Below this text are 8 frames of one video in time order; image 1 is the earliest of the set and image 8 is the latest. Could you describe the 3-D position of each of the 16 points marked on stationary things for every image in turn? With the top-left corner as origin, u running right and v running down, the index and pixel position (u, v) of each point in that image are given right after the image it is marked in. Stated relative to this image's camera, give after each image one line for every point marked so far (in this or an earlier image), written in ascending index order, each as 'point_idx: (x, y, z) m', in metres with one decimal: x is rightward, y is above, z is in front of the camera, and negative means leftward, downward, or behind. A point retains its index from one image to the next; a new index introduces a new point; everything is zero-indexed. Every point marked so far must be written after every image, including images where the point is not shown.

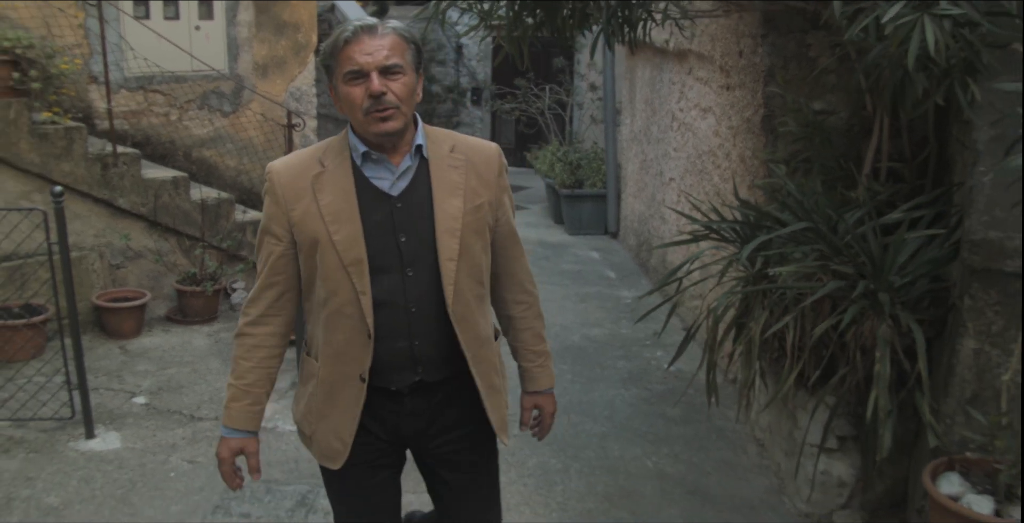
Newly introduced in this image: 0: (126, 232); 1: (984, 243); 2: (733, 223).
0: (-2.0, +0.2, +5.2) m
1: (+1.2, 0.0, +2.5) m
2: (+0.7, +0.1, +3.3) m
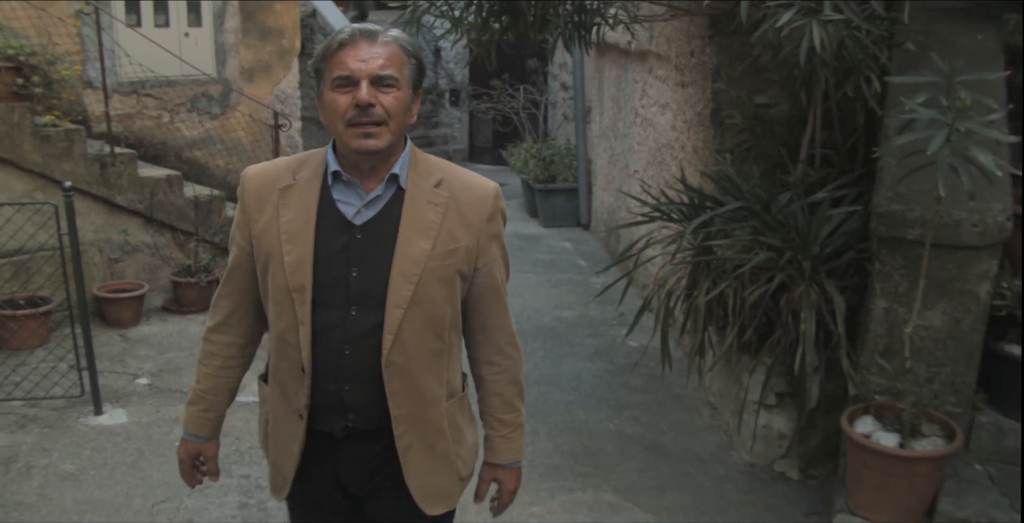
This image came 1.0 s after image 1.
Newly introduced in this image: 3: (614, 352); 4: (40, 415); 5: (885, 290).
0: (-2.2, +0.2, +5.5) m
1: (+1.1, +0.1, +2.9) m
2: (+0.6, +0.2, +3.7) m
3: (+0.5, -0.5, +4.9) m
4: (-1.9, -0.6, +4.0) m
5: (+1.2, -0.1, +3.0) m
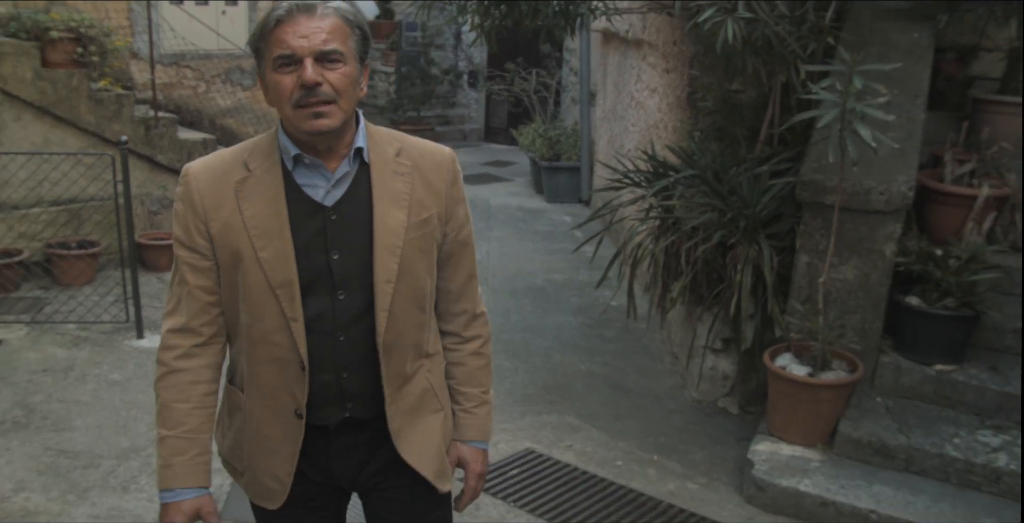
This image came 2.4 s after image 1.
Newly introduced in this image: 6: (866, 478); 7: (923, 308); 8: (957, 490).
0: (-2.2, +0.5, +6.2) m
1: (+1.1, +0.3, +3.5) m
2: (+0.6, +0.4, +4.3) m
3: (+0.5, -0.3, +5.5) m
4: (-2.0, -0.4, +4.7) m
5: (+1.1, 0.0, +3.6) m
6: (+1.2, -0.7, +3.3) m
7: (+1.5, -0.2, +3.5) m
8: (+1.5, -0.8, +3.2) m
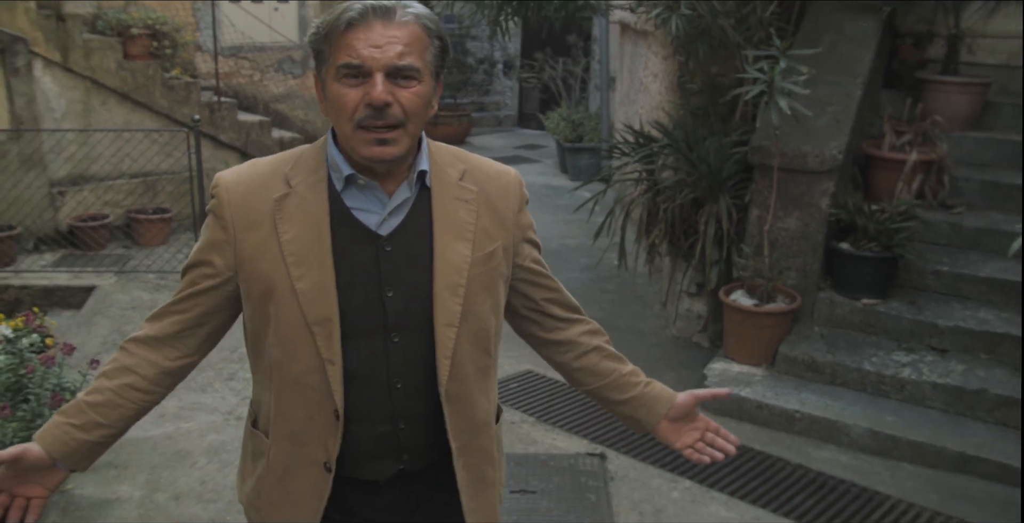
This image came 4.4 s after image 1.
0: (-2.1, +0.7, +7.0) m
1: (+1.1, +0.5, +4.2) m
2: (+0.6, +0.6, +5.0) m
3: (+0.6, 0.0, +6.3) m
4: (-2.0, -0.1, +5.5) m
5: (+1.1, +0.3, +4.4) m
6: (+1.2, -0.5, +4.1) m
7: (+1.5, 0.0, +4.2) m
8: (+1.5, -0.6, +4.0) m
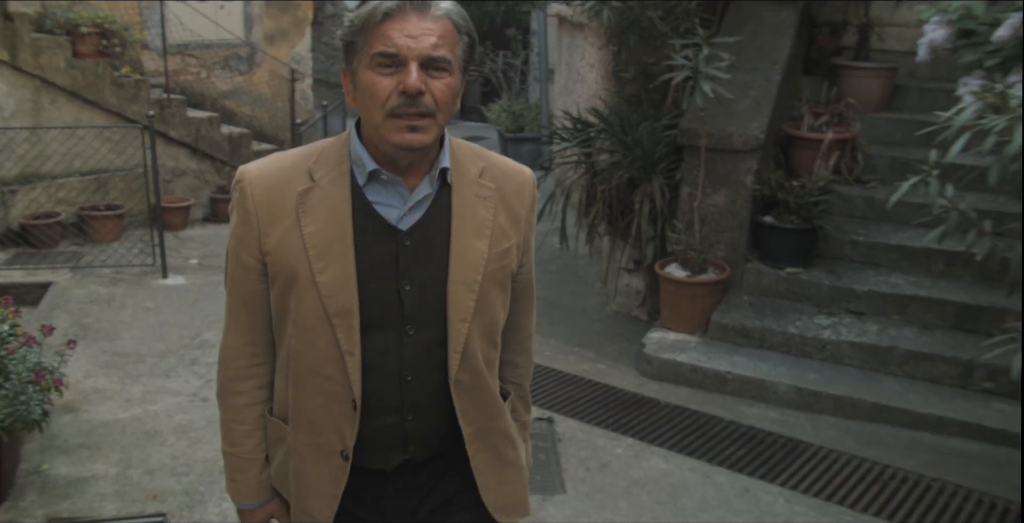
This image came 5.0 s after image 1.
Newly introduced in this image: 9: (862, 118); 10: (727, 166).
0: (-2.5, +0.8, +7.2) m
1: (+0.8, +0.6, +4.5) m
2: (+0.3, +0.7, +5.3) m
3: (+0.2, +0.1, +6.6) m
4: (-2.3, -0.1, +5.7) m
5: (+0.8, +0.4, +4.7) m
6: (+1.0, -0.4, +4.4) m
7: (+1.2, +0.2, +4.5) m
8: (+1.3, -0.4, +4.3) m
9: (+1.9, +0.8, +5.2) m
10: (+1.0, +0.4, +4.6) m
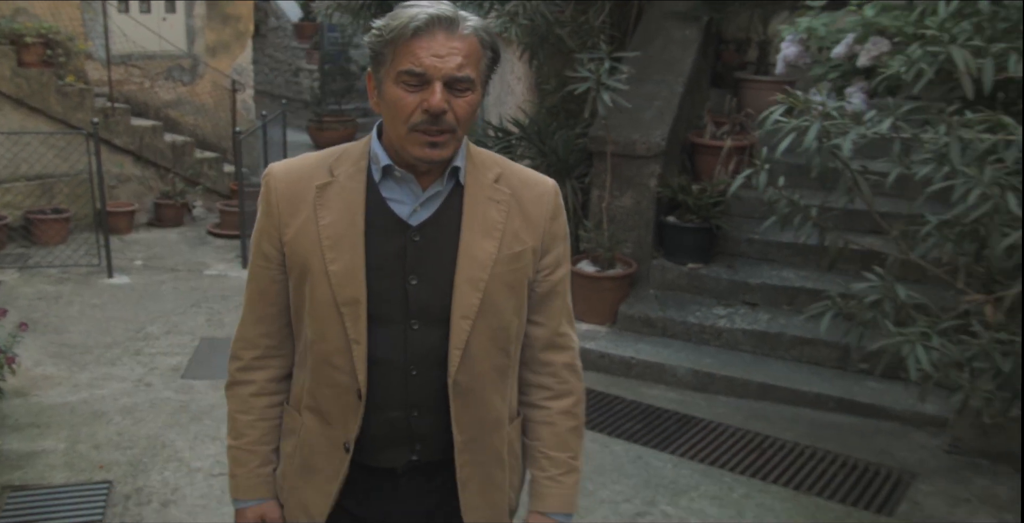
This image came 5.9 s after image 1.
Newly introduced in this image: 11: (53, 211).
0: (-3.0, +0.8, +7.4) m
1: (+0.4, +0.6, +4.9) m
2: (-0.1, +0.7, +5.7) m
3: (-0.3, +0.1, +7.0) m
4: (-2.7, -0.1, +5.9) m
5: (+0.5, +0.4, +5.1) m
6: (+0.6, -0.4, +4.8) m
7: (+0.8, +0.2, +5.0) m
8: (+0.9, -0.4, +4.8) m
9: (+1.4, +0.8, +5.7) m
10: (+0.6, +0.5, +5.0) m
11: (-3.2, +0.3, +6.7) m
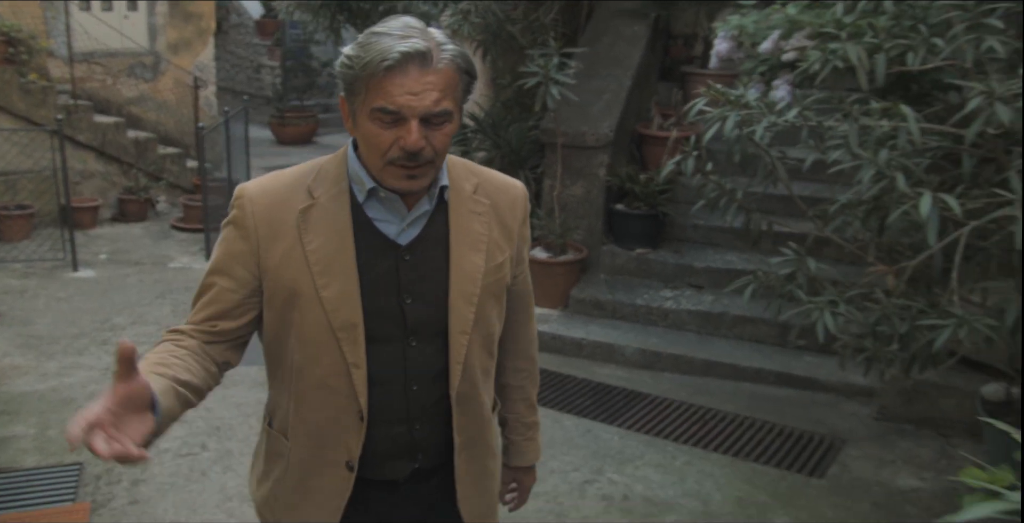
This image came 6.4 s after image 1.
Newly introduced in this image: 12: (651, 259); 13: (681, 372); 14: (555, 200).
0: (-3.3, +0.8, +7.5) m
1: (+0.2, +0.7, +5.1) m
2: (-0.4, +0.8, +5.9) m
3: (-0.6, +0.1, +7.1) m
4: (-2.9, -0.1, +6.1) m
5: (+0.2, +0.5, +5.3) m
6: (+0.4, -0.3, +5.0) m
7: (+0.6, +0.3, +5.2) m
8: (+0.7, -0.3, +5.0) m
9: (+1.2, +0.9, +5.9) m
10: (+0.4, +0.5, +5.2) m
11: (-3.4, +0.4, +6.8) m
12: (+0.7, 0.0, +5.2) m
13: (+0.8, -0.5, +4.6) m
14: (+0.2, +0.3, +5.3) m
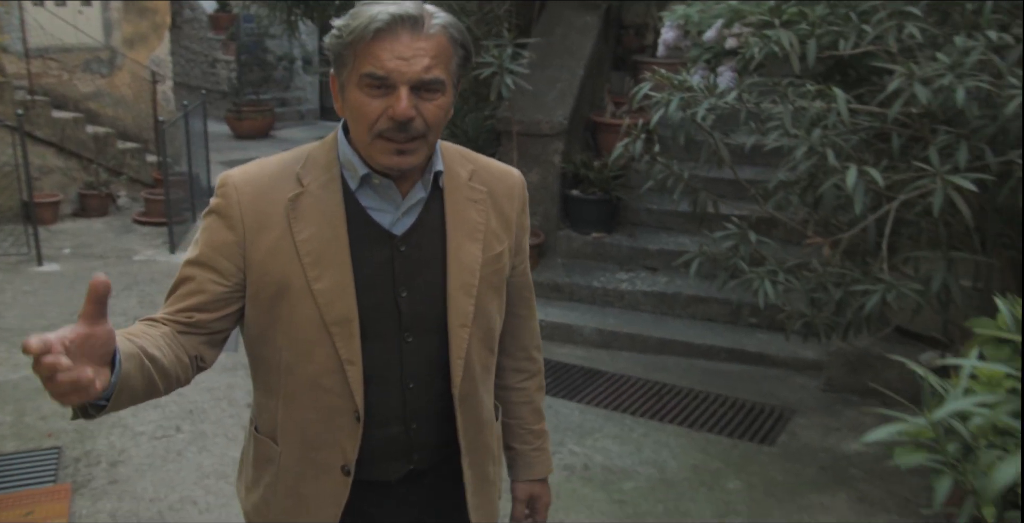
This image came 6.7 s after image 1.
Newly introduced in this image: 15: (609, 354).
0: (-3.6, +0.8, +7.5) m
1: (0.0, +0.8, +5.3) m
2: (-0.6, +0.9, +6.0) m
3: (-0.9, +0.2, +7.3) m
4: (-3.2, 0.0, +6.1) m
5: (0.0, +0.5, +5.5) m
6: (+0.2, -0.2, +5.2) m
7: (+0.4, +0.4, +5.4) m
8: (+0.5, -0.2, +5.2) m
9: (+0.9, +1.0, +6.1) m
10: (+0.2, +0.6, +5.4) m
11: (-3.7, +0.4, +6.8) m
12: (+0.5, +0.1, +5.4) m
13: (+0.6, -0.4, +4.8) m
14: (0.0, +0.4, +5.5) m
15: (+0.5, -0.5, +4.8) m
